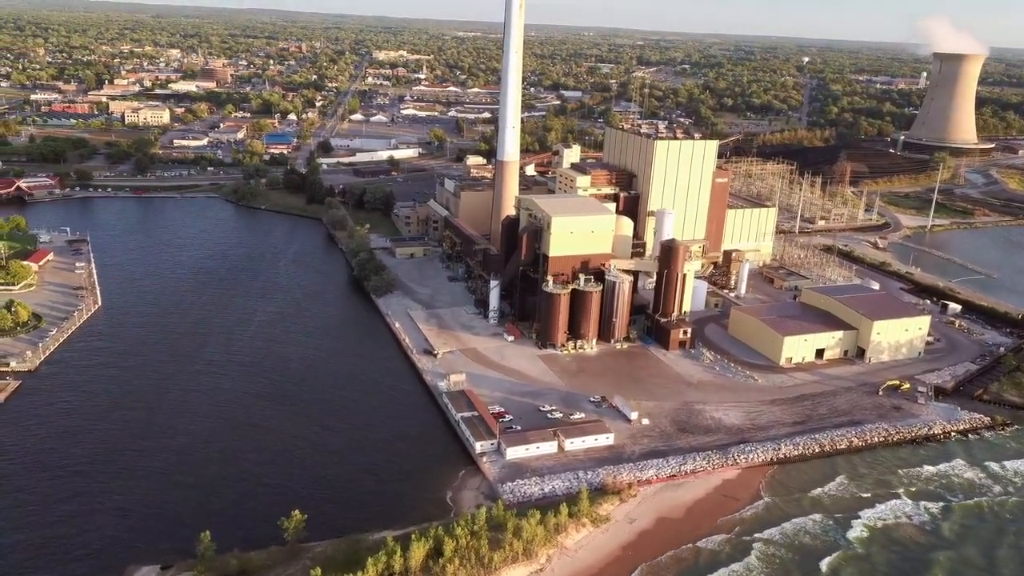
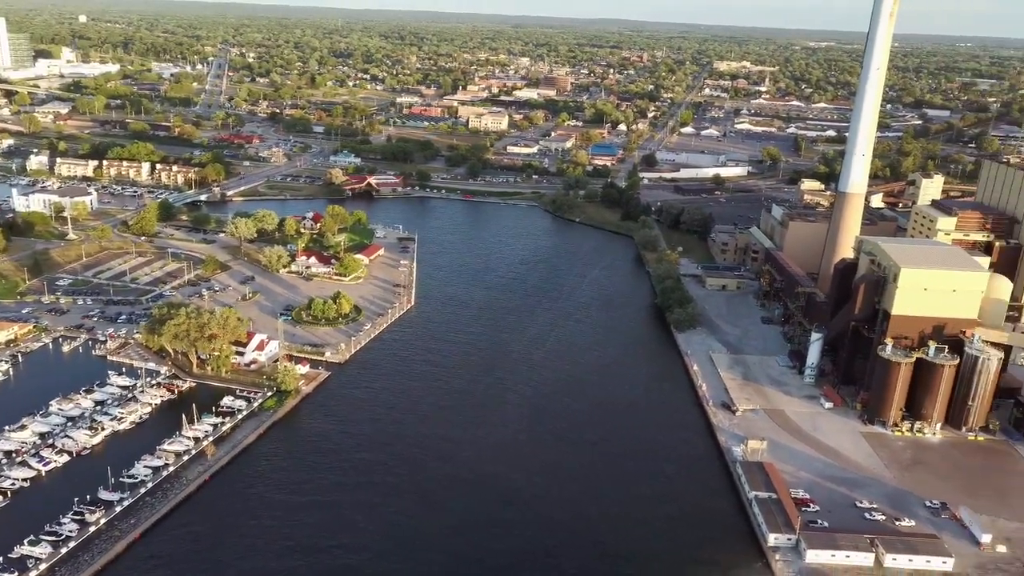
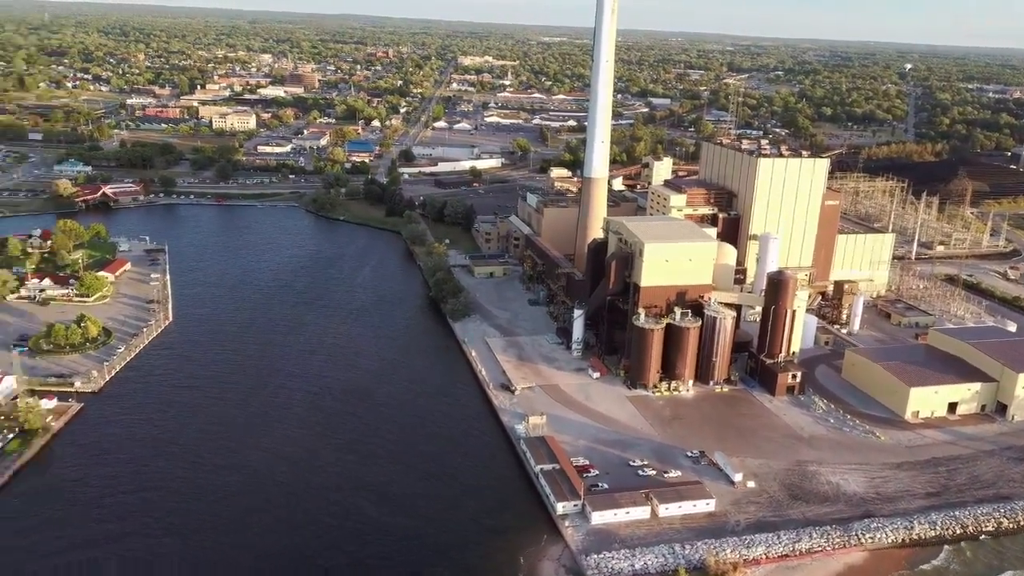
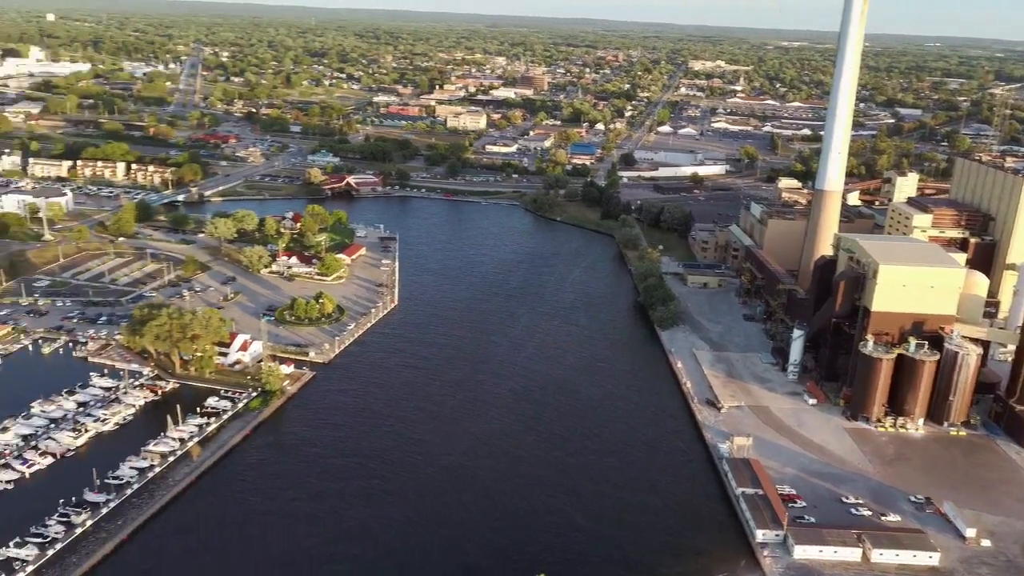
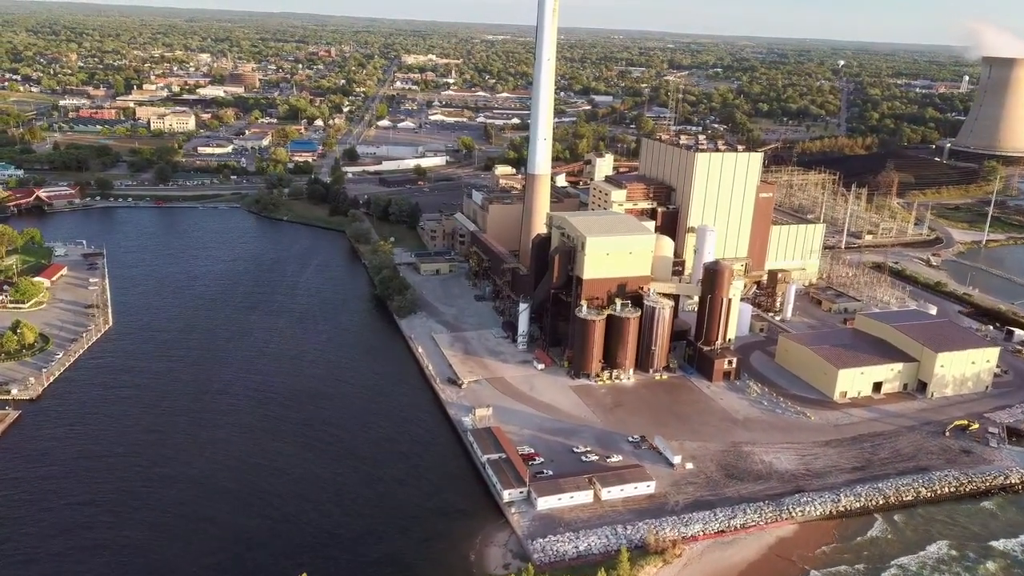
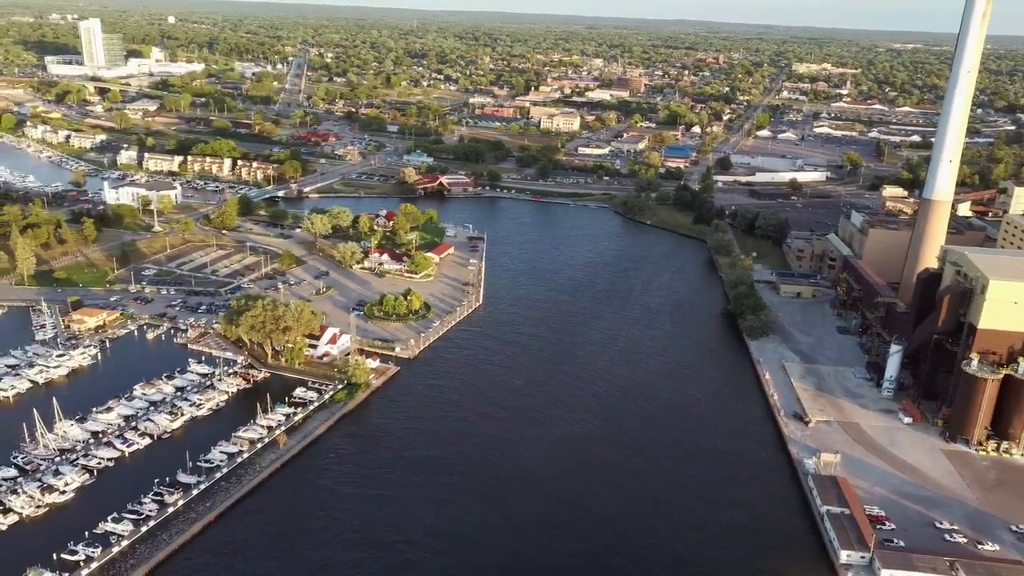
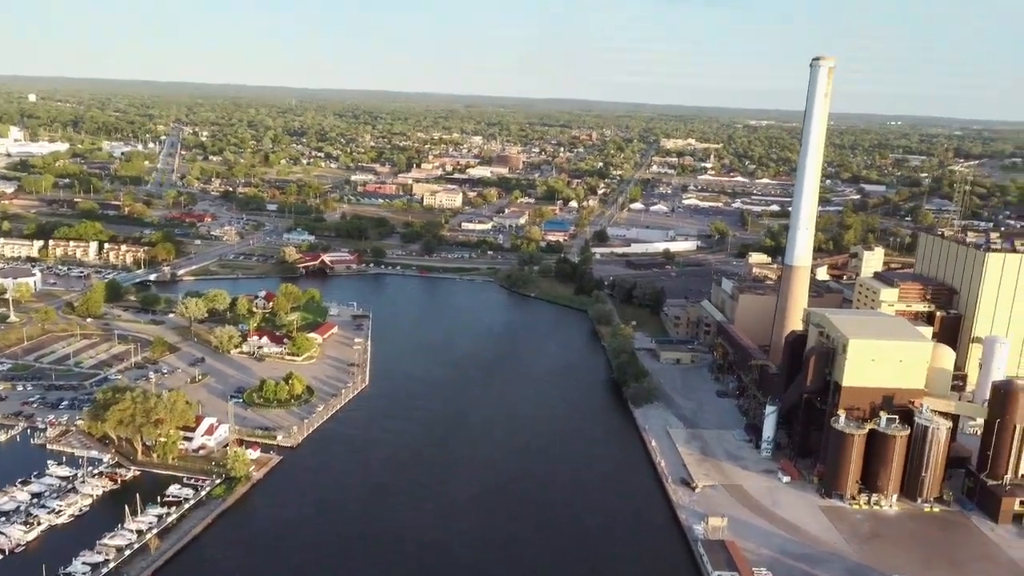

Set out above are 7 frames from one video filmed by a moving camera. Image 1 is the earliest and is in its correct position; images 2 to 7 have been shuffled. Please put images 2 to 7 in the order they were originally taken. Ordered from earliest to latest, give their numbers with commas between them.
5, 3, 4, 6, 2, 7
